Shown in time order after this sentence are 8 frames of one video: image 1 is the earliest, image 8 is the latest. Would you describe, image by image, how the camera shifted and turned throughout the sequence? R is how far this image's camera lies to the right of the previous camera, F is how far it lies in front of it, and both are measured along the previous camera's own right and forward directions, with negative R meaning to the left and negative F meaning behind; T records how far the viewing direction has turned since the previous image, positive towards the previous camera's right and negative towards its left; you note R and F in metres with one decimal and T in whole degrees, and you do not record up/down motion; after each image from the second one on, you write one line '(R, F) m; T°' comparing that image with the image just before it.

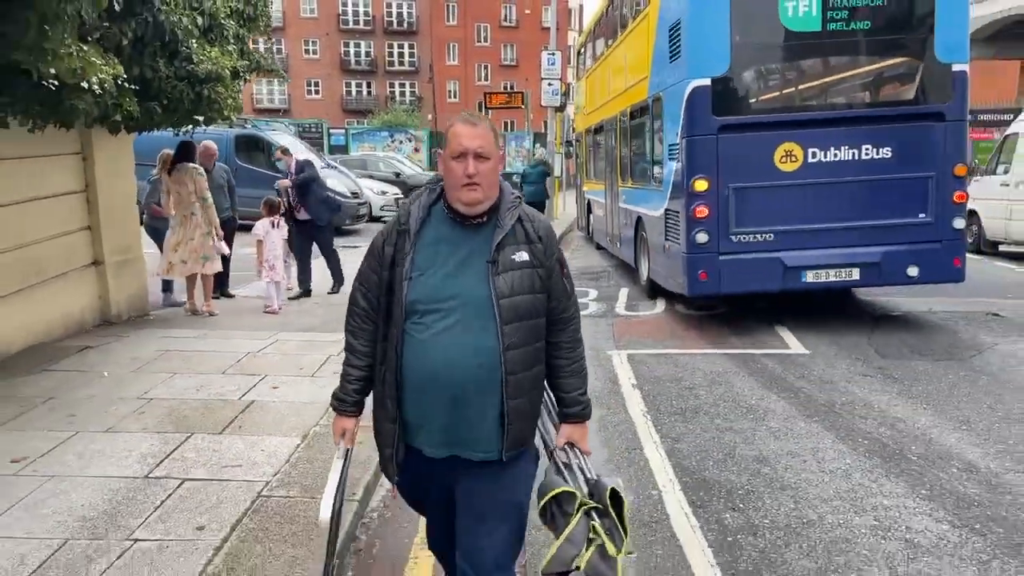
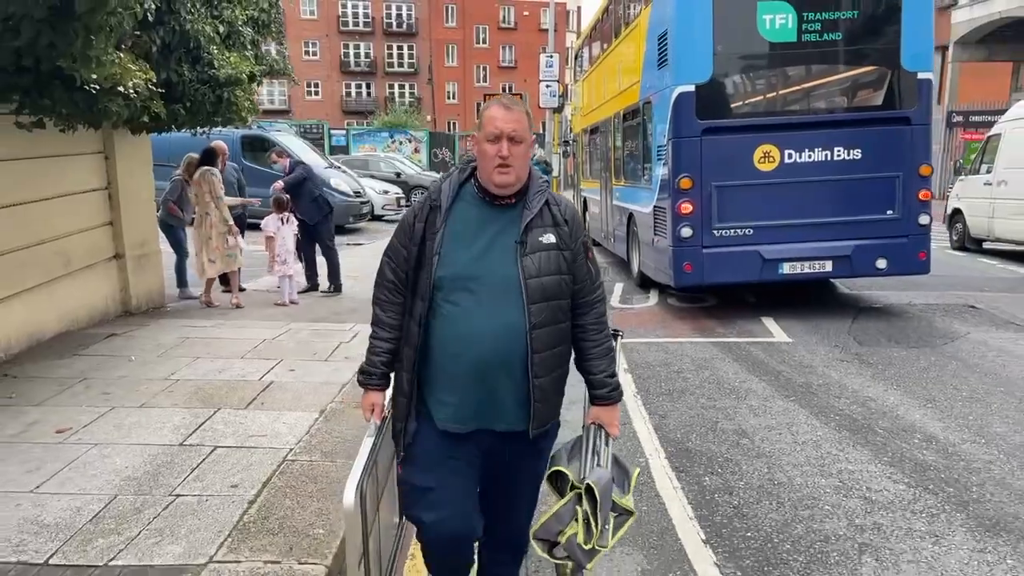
(0.0, -0.4) m; 0°
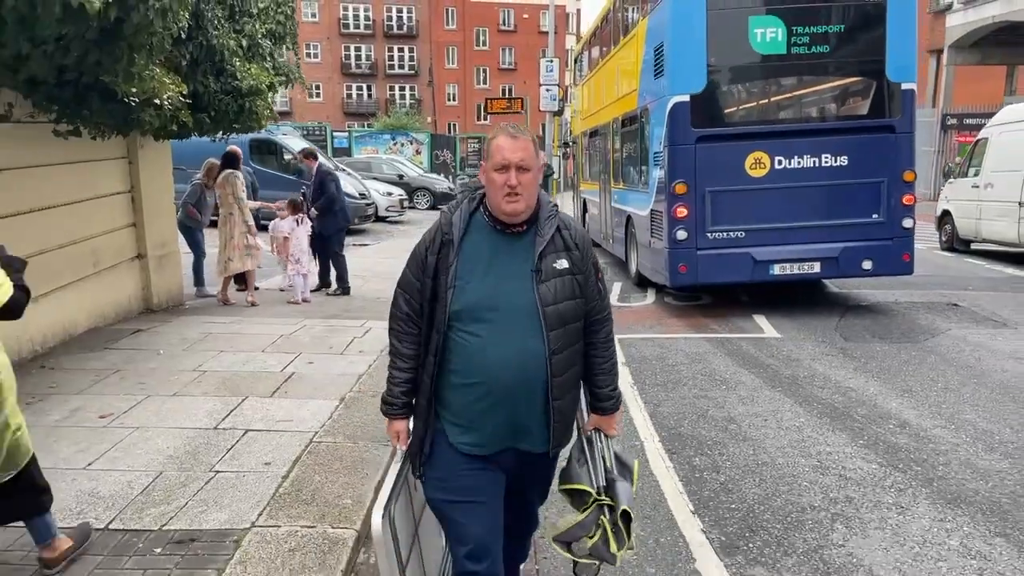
(0.0, -0.4) m; 0°
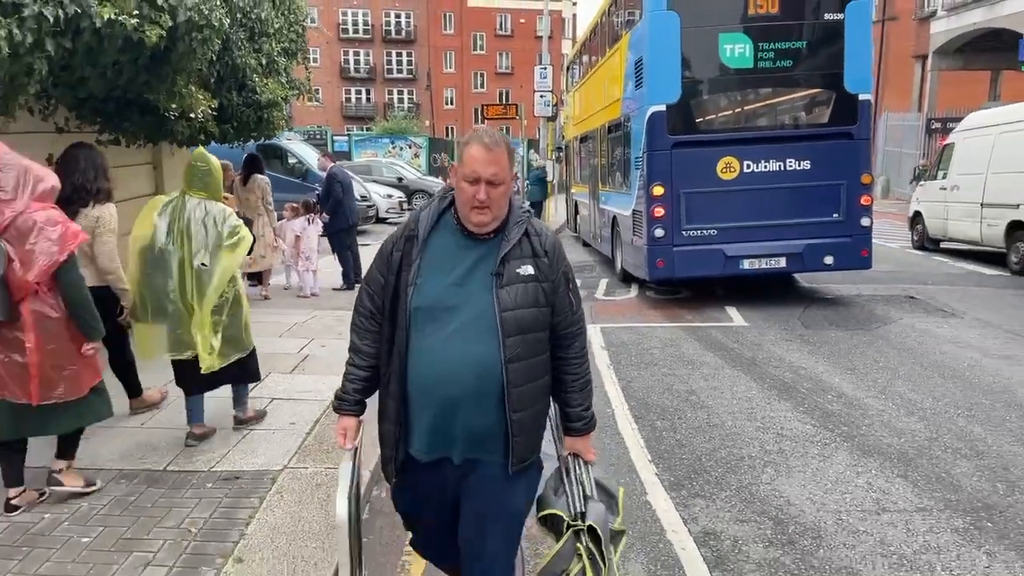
(+0.1, -0.8) m; 0°
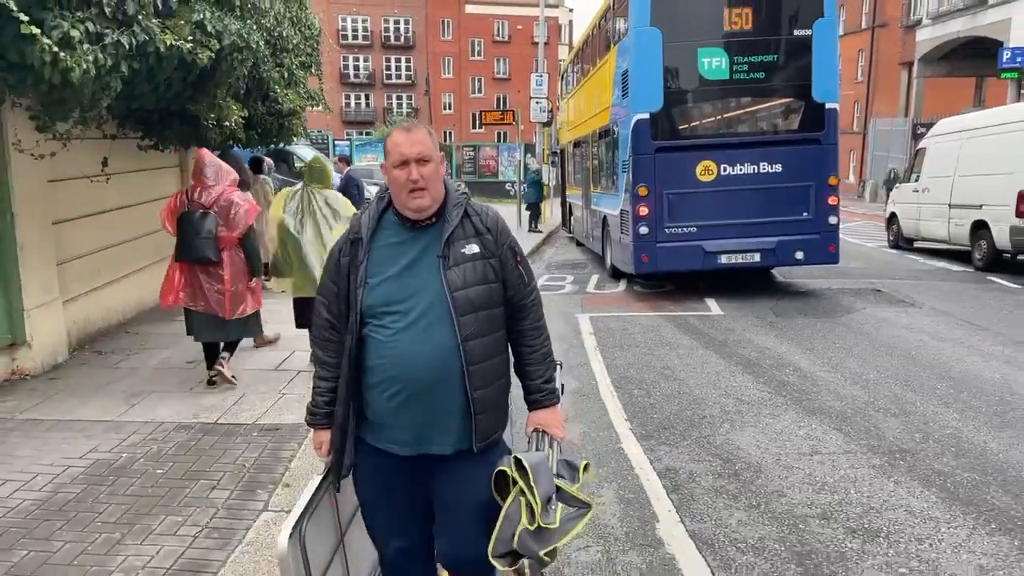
(0.0, -0.9) m; 0°
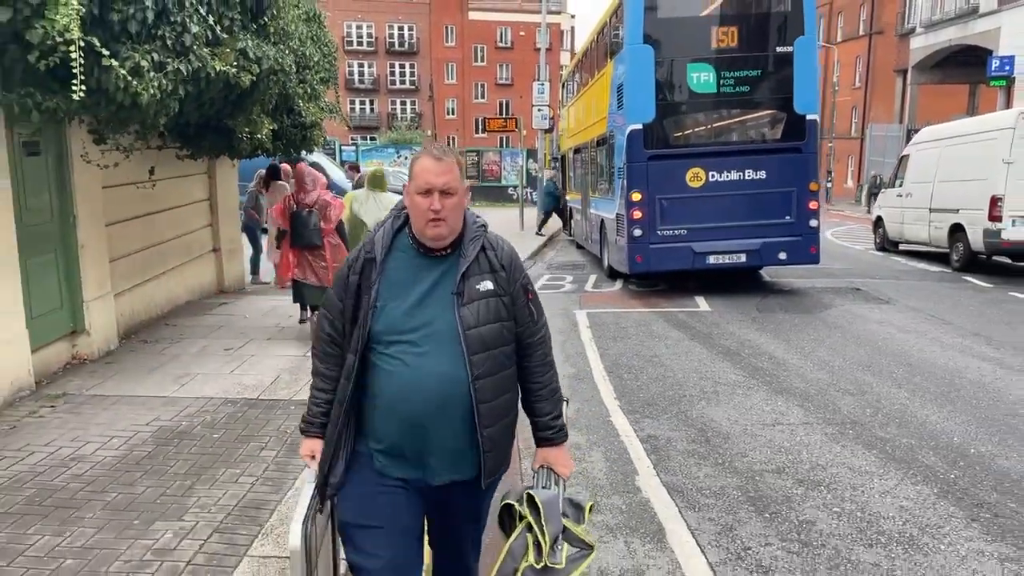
(0.0, -0.8) m; 0°
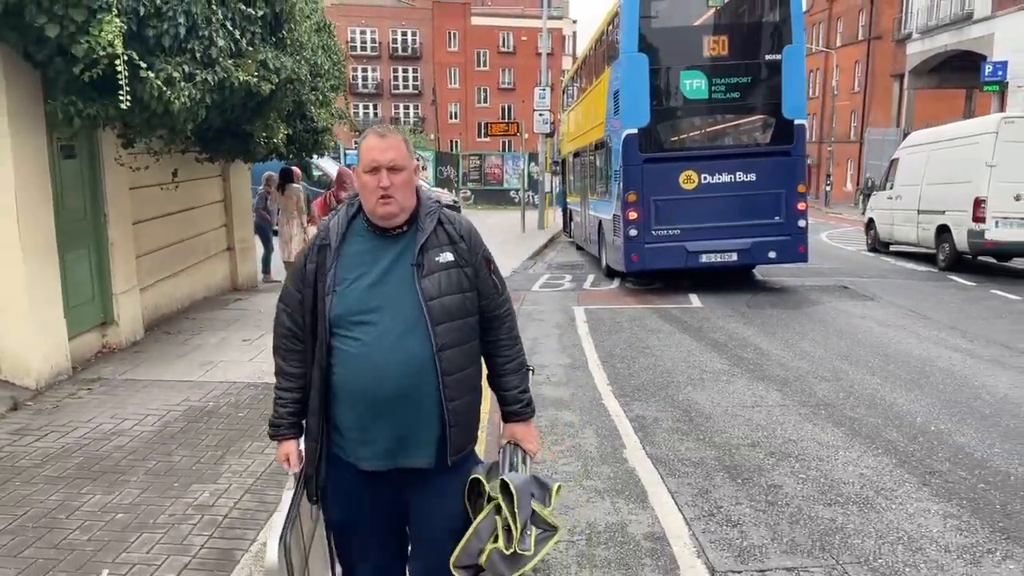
(0.0, -0.5) m; 0°
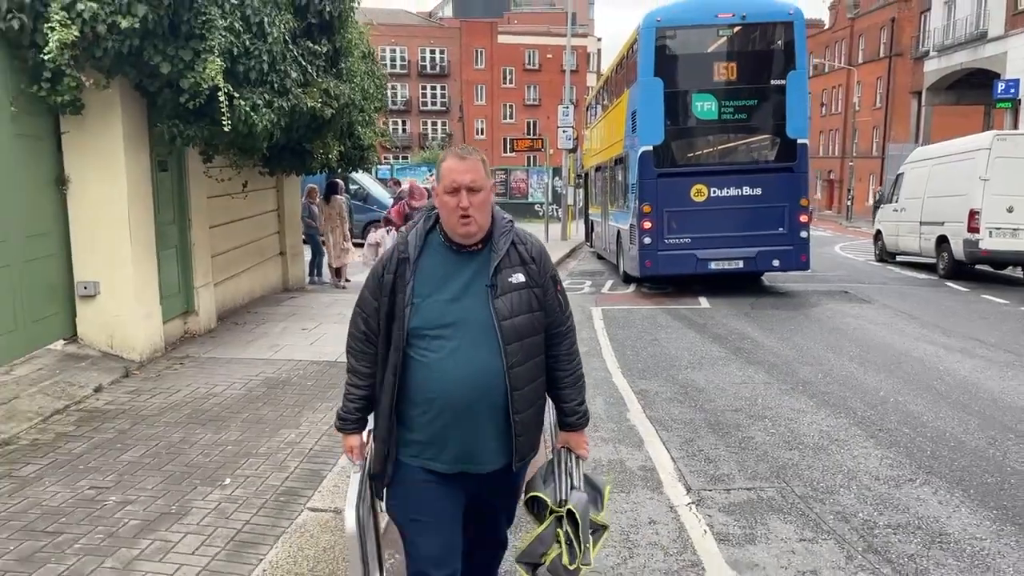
(0.0, -1.2) m; -2°
